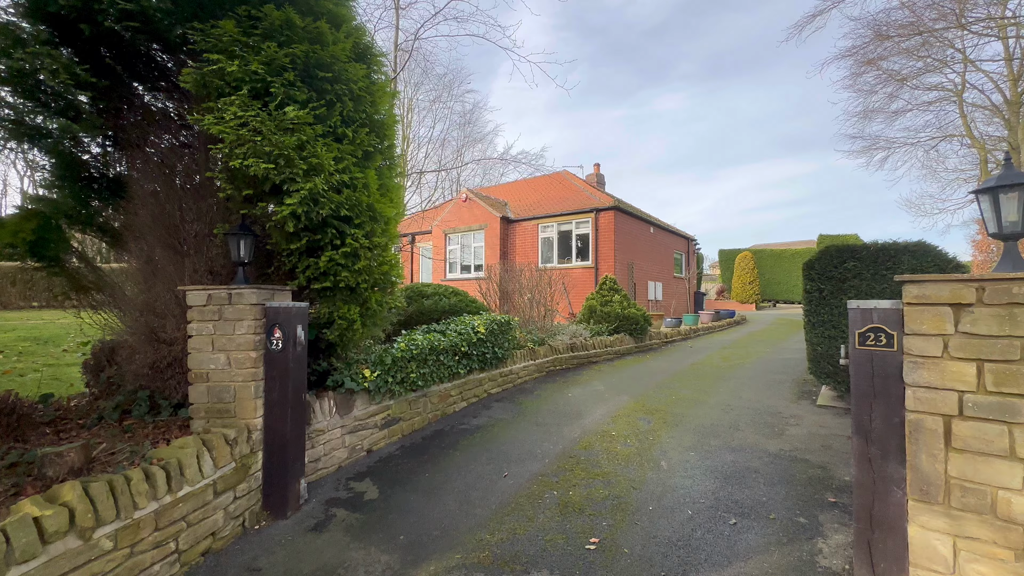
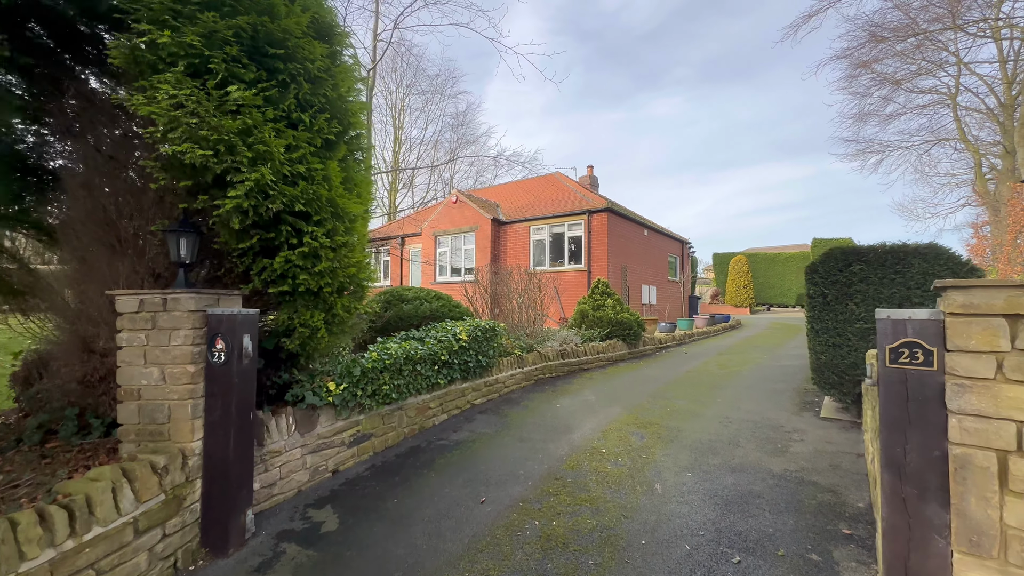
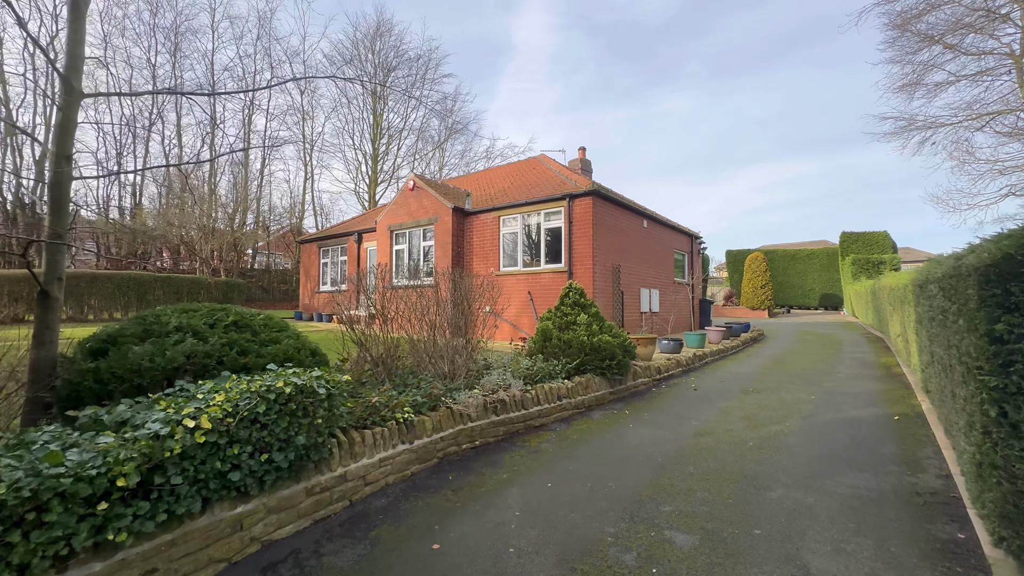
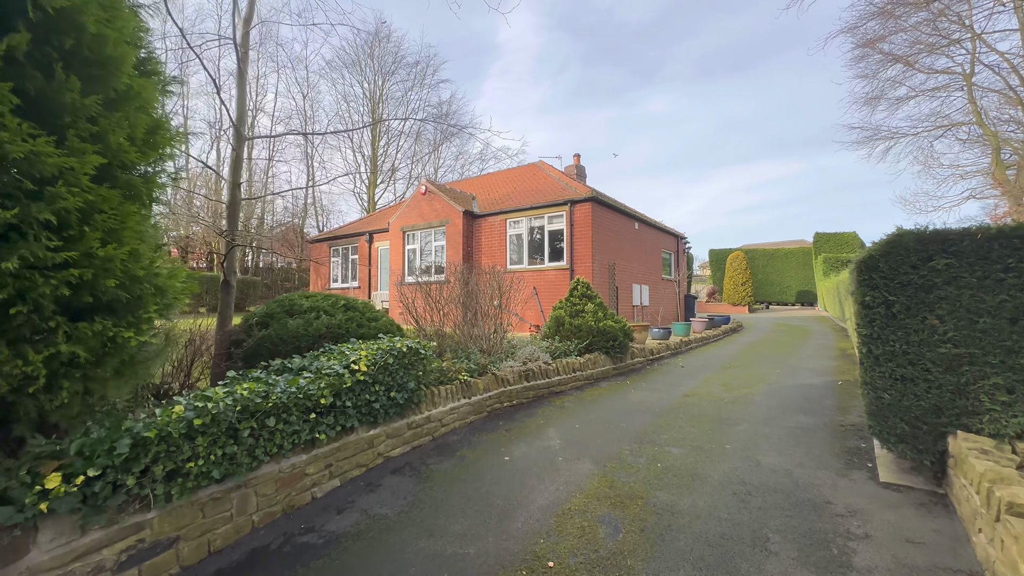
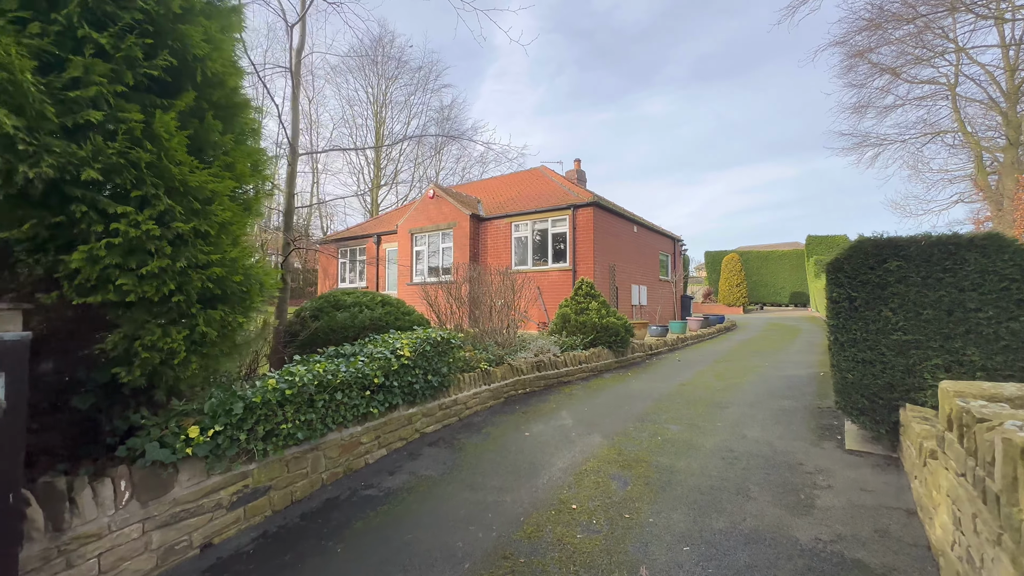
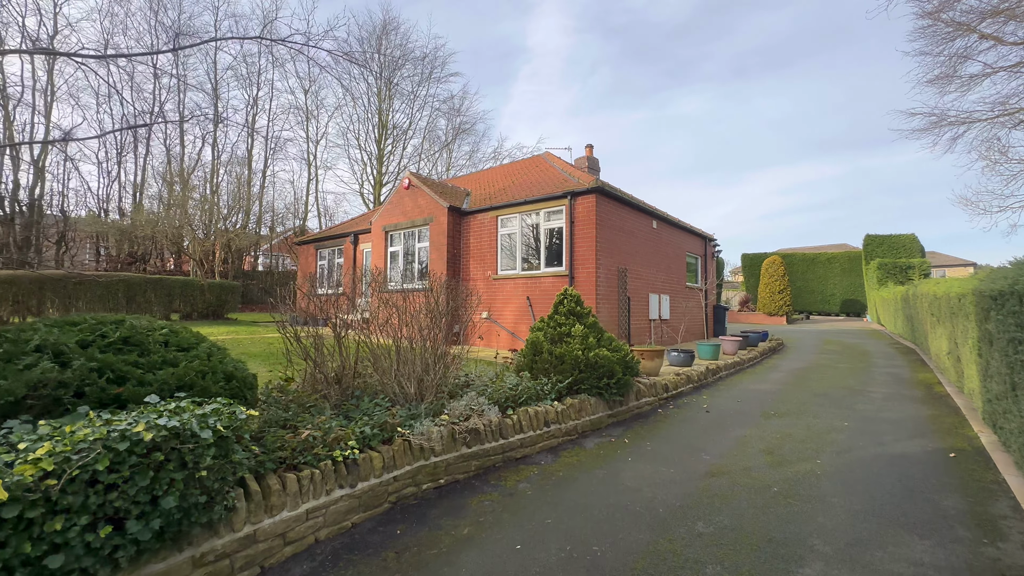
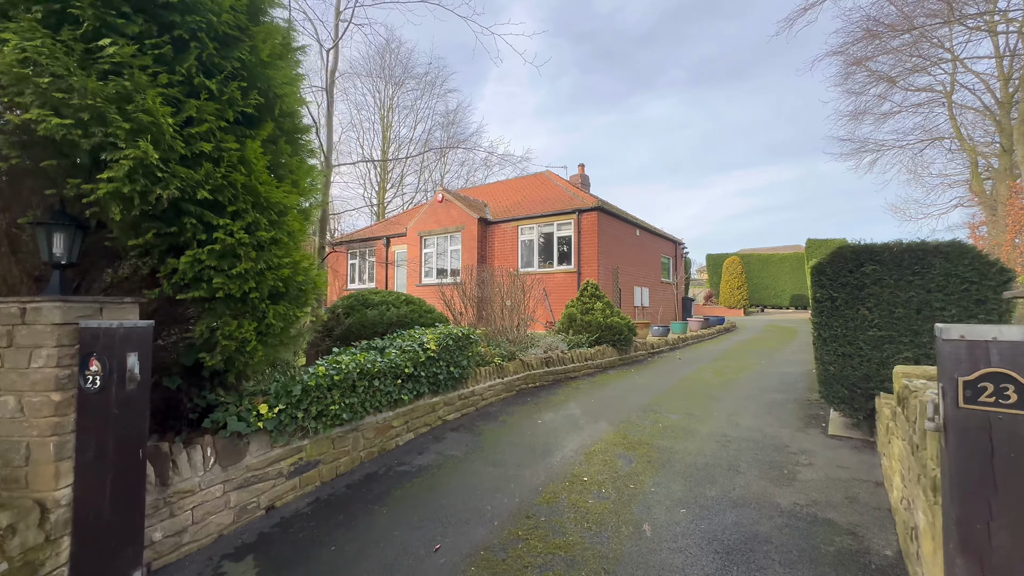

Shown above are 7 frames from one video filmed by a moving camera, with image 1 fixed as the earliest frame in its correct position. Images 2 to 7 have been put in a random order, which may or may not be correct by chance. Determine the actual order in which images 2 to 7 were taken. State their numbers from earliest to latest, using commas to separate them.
2, 7, 5, 4, 3, 6
